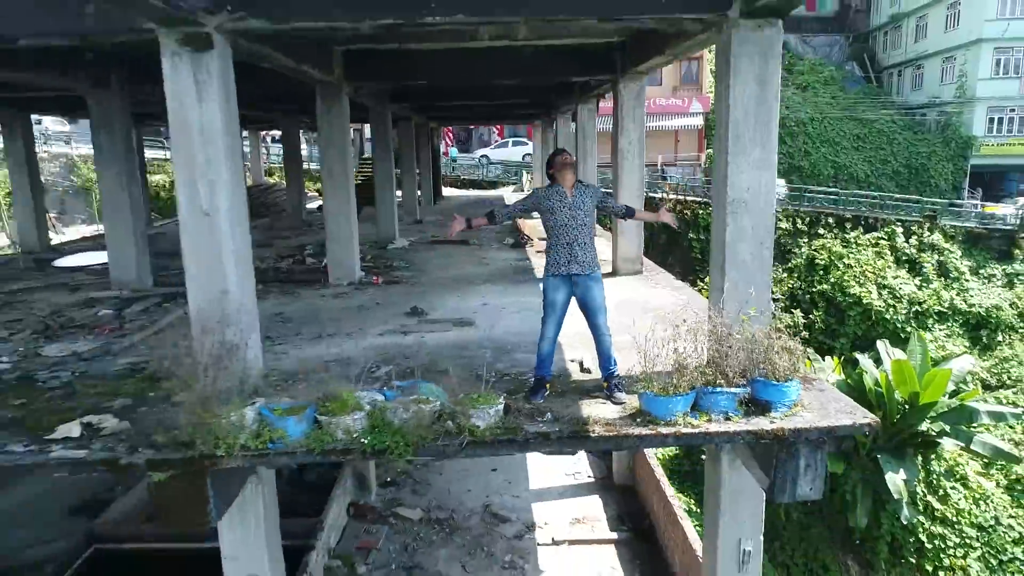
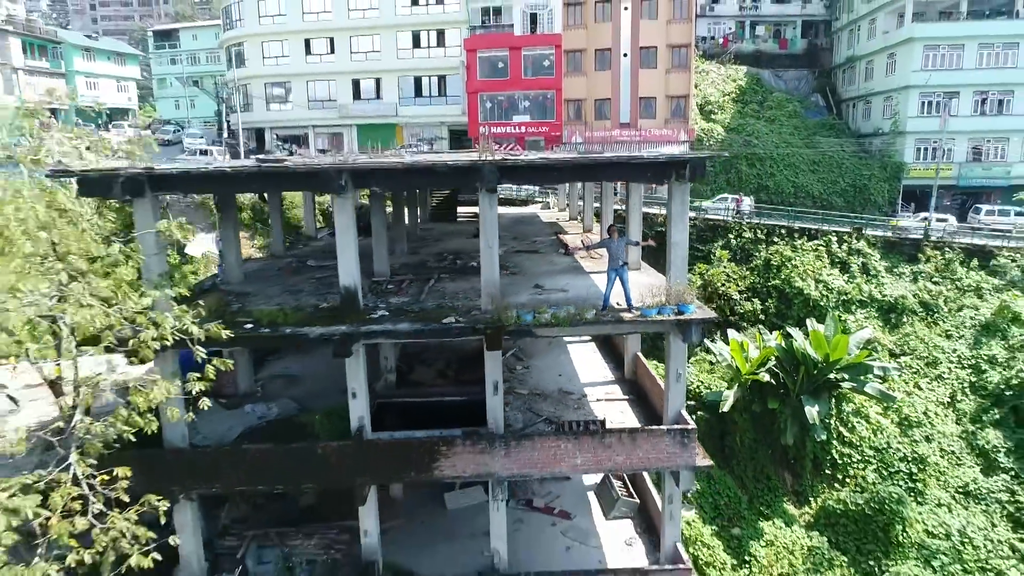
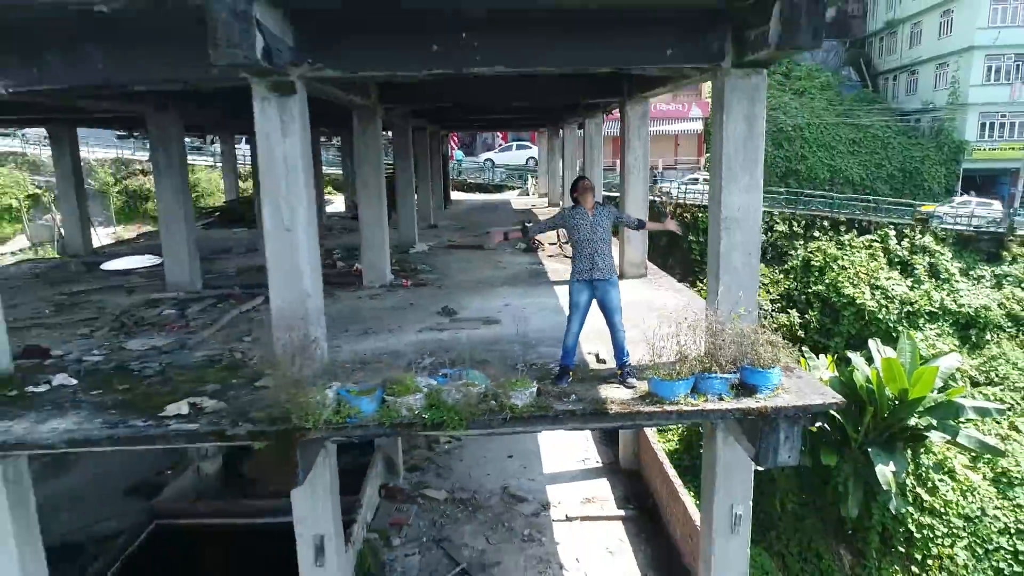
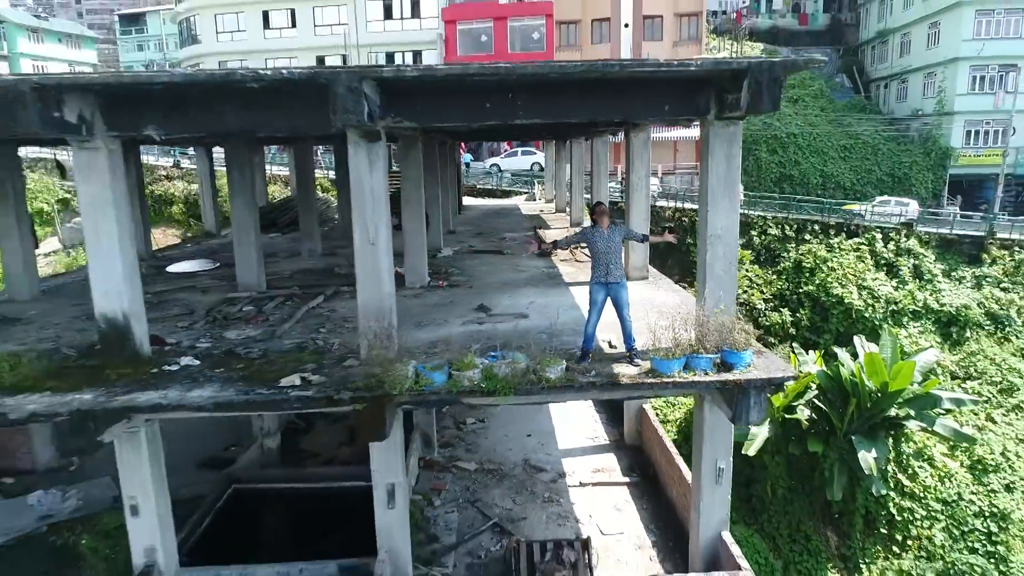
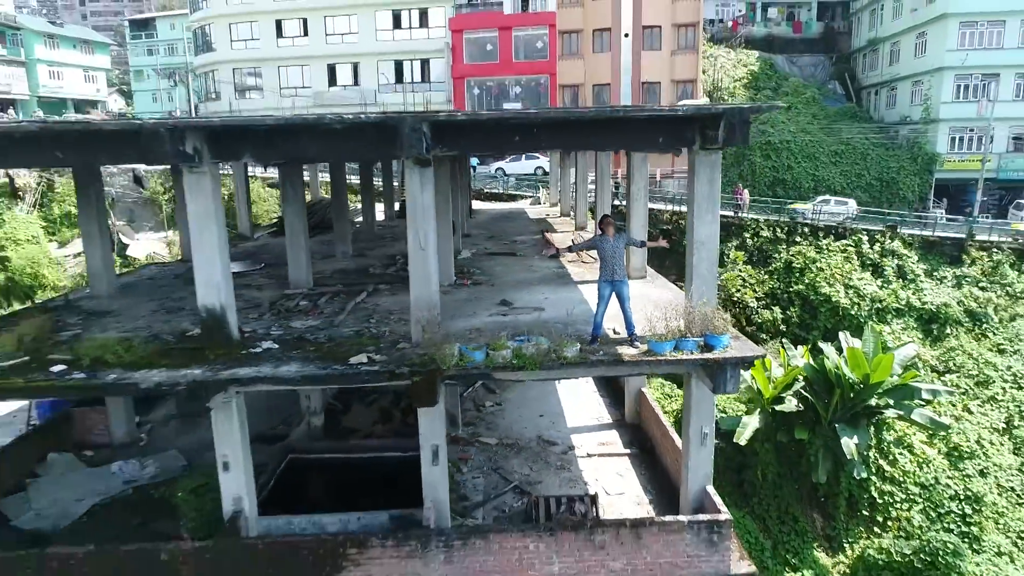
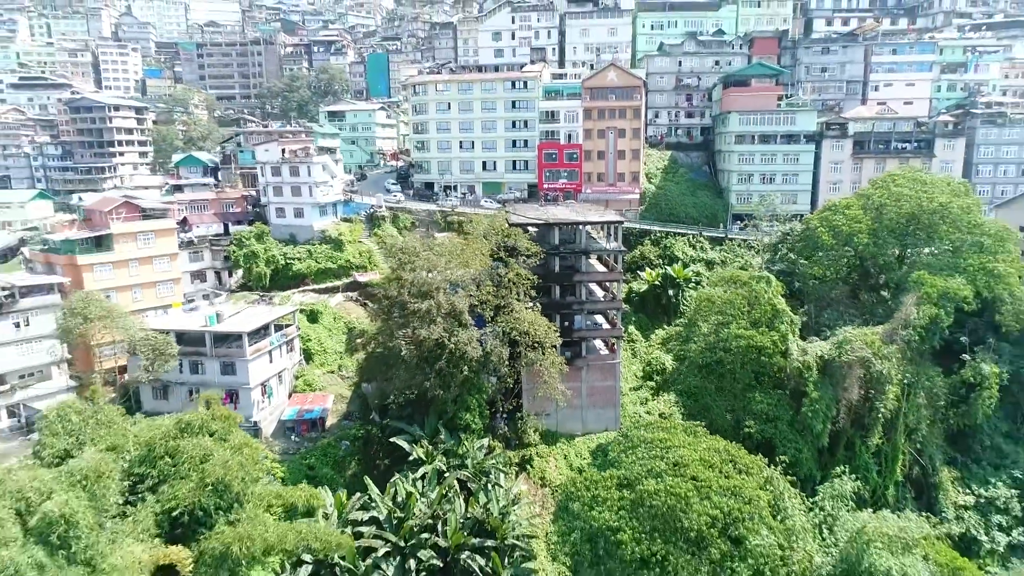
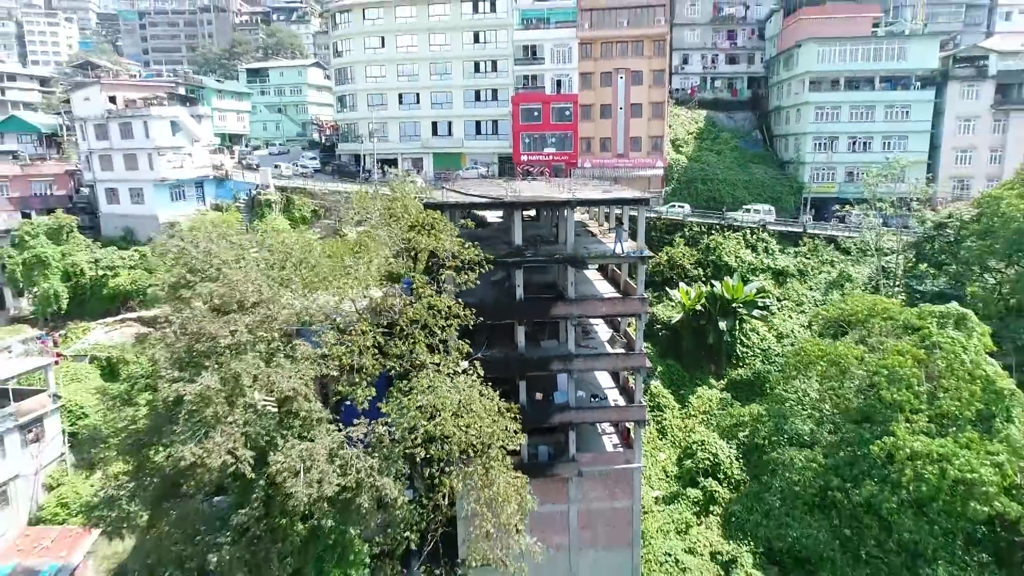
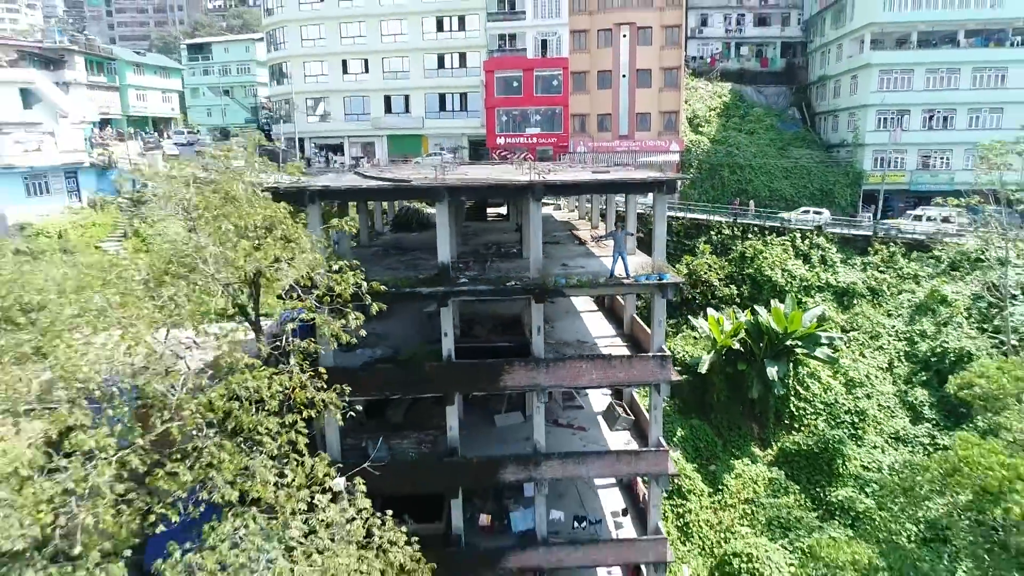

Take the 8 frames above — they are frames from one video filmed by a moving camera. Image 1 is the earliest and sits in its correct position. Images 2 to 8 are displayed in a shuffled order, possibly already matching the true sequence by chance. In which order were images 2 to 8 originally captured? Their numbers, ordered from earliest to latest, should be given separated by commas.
3, 4, 5, 2, 8, 7, 6
